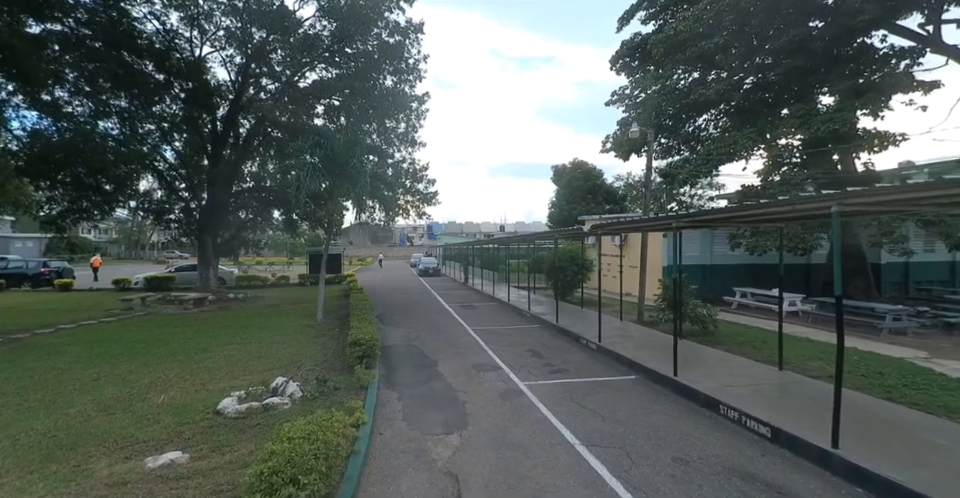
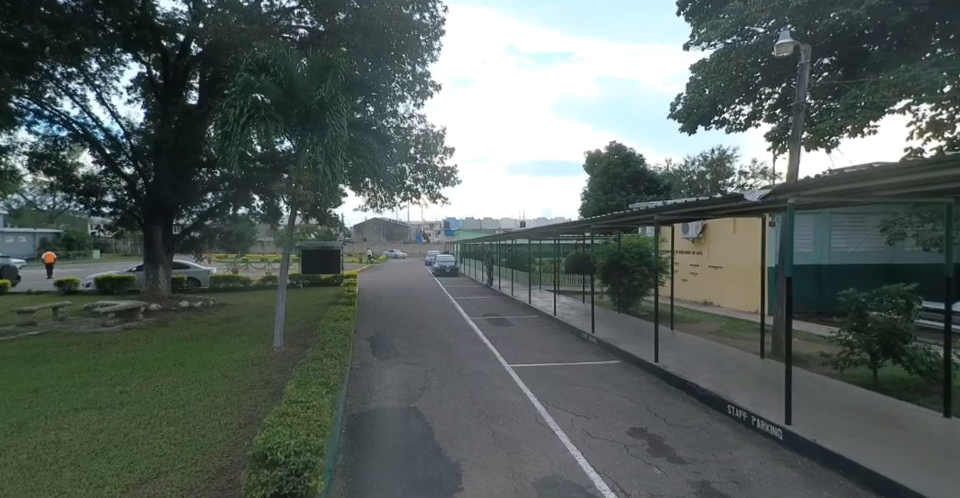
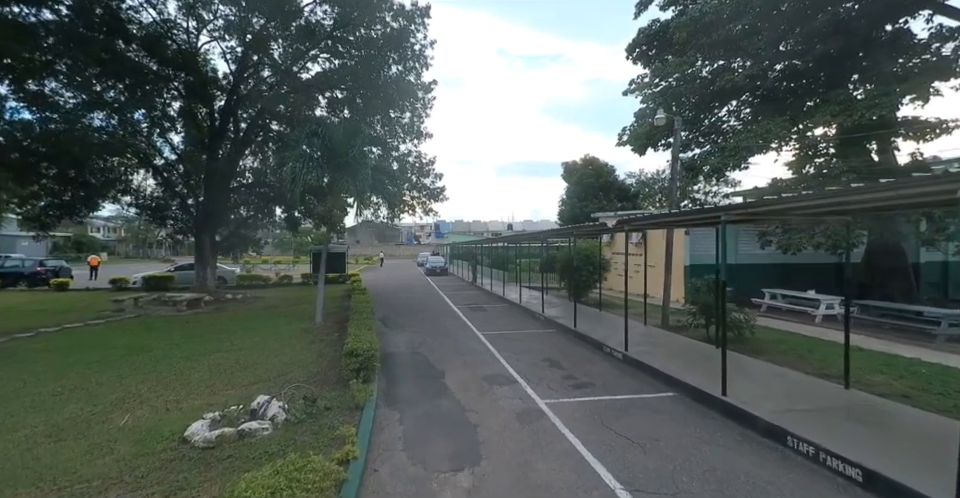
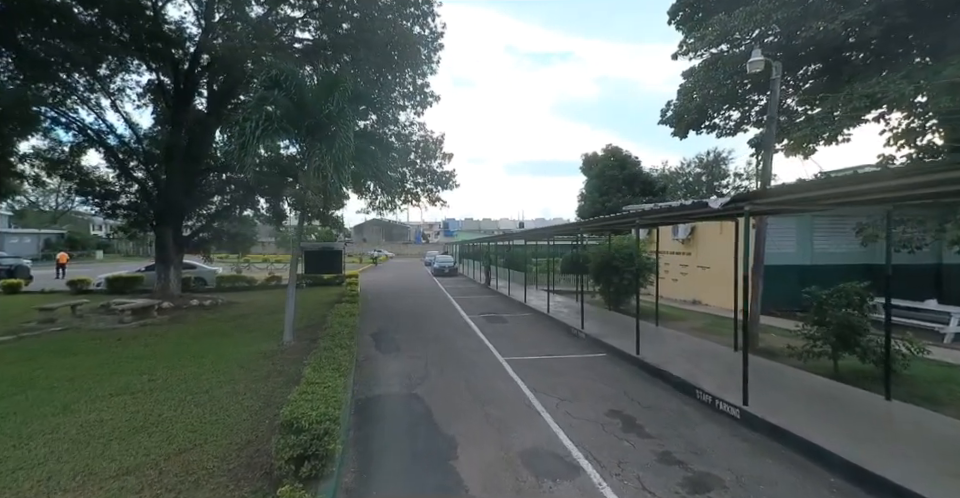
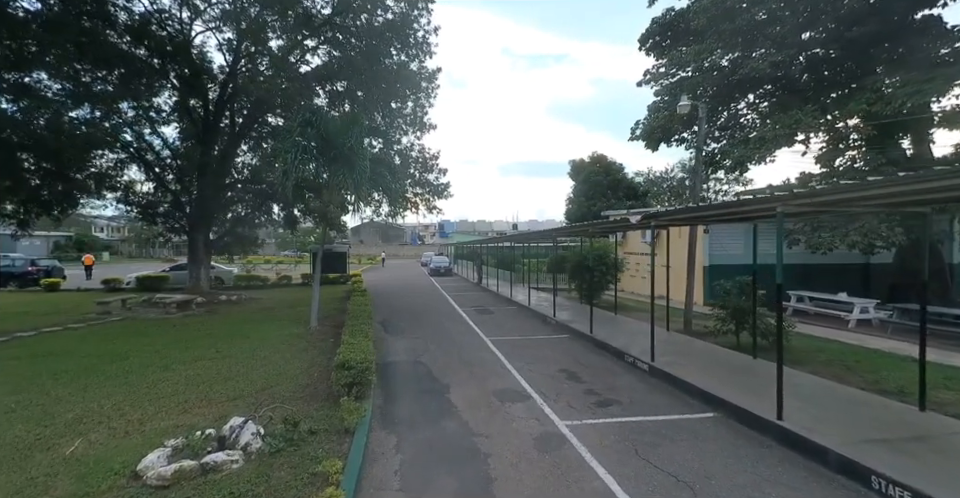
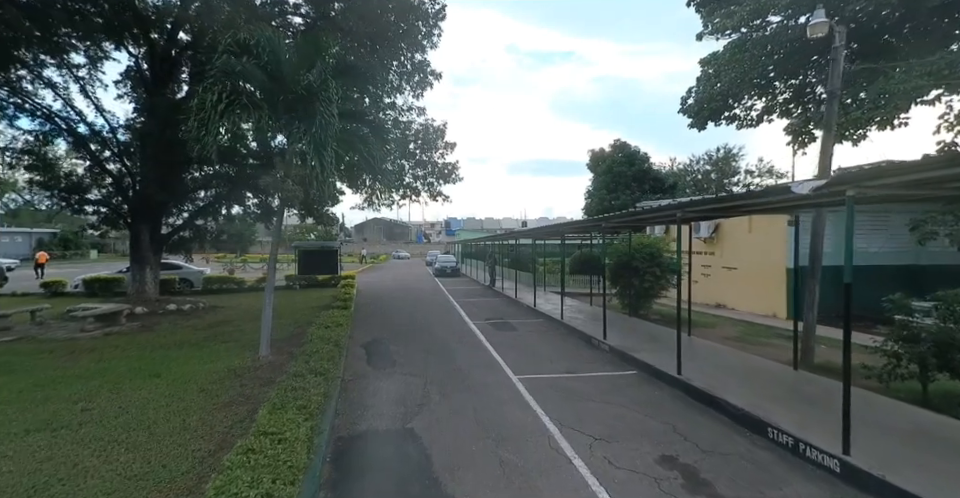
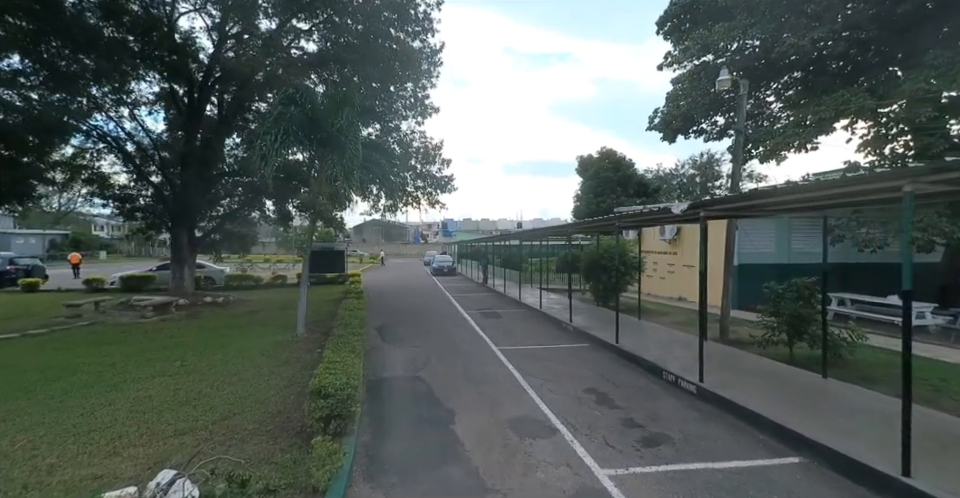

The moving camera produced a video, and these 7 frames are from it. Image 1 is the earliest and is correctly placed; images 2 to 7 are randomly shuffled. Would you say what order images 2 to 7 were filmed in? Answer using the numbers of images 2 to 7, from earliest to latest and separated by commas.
3, 5, 7, 4, 2, 6
